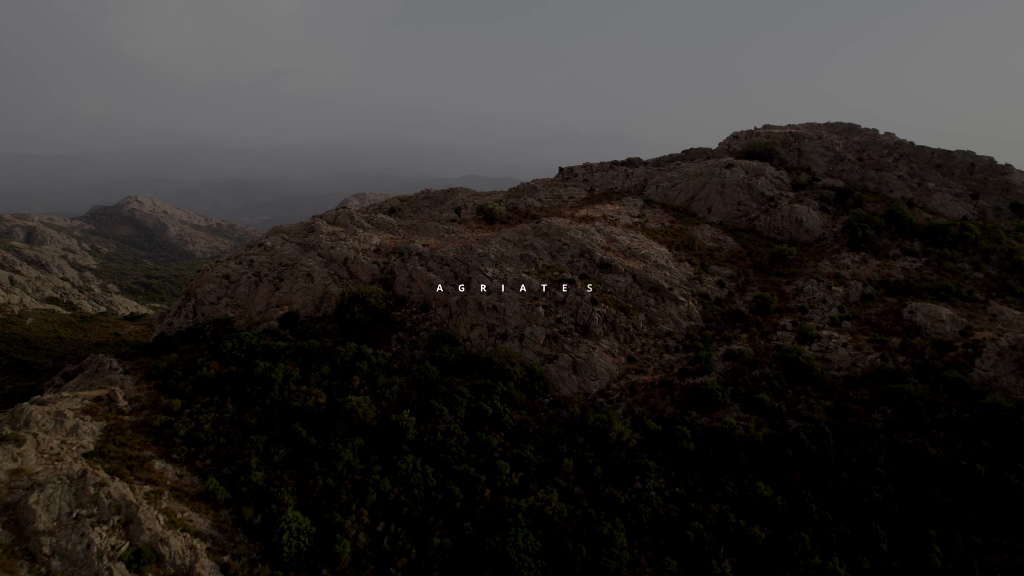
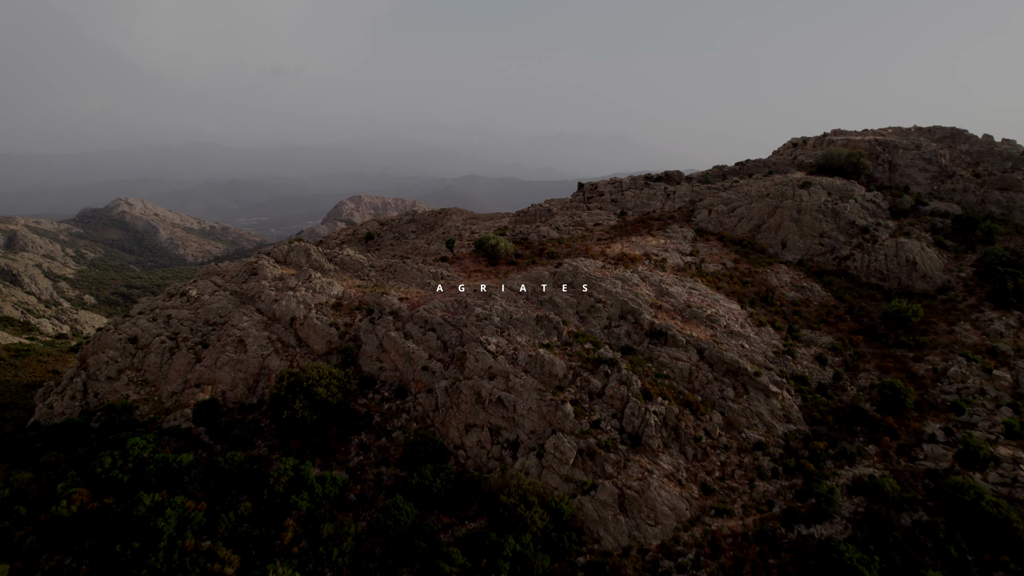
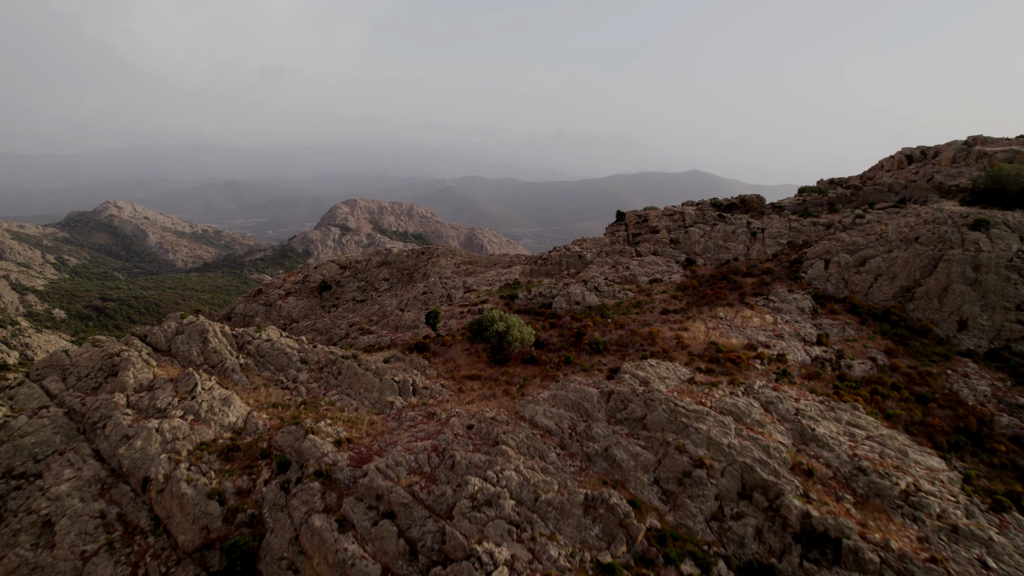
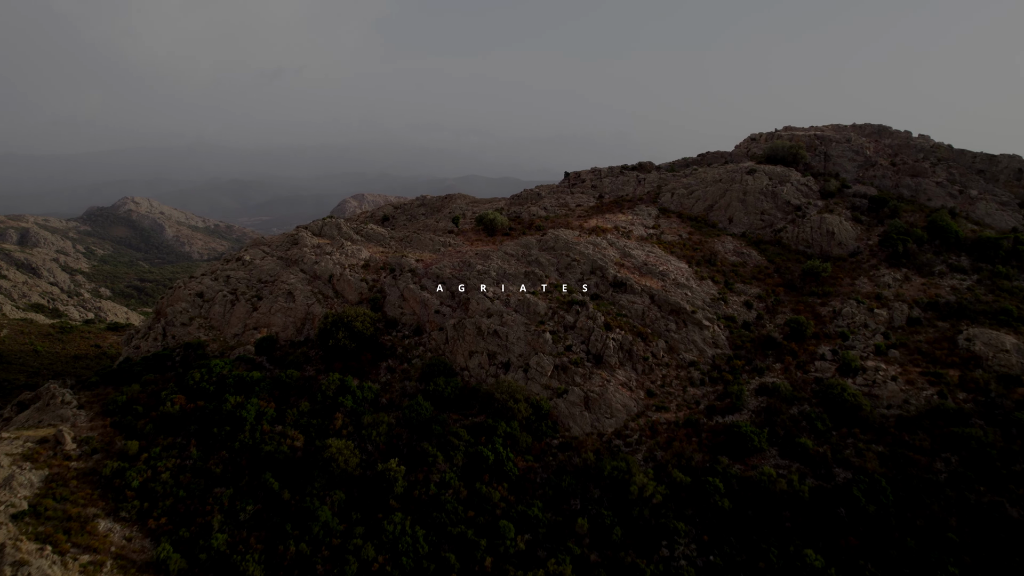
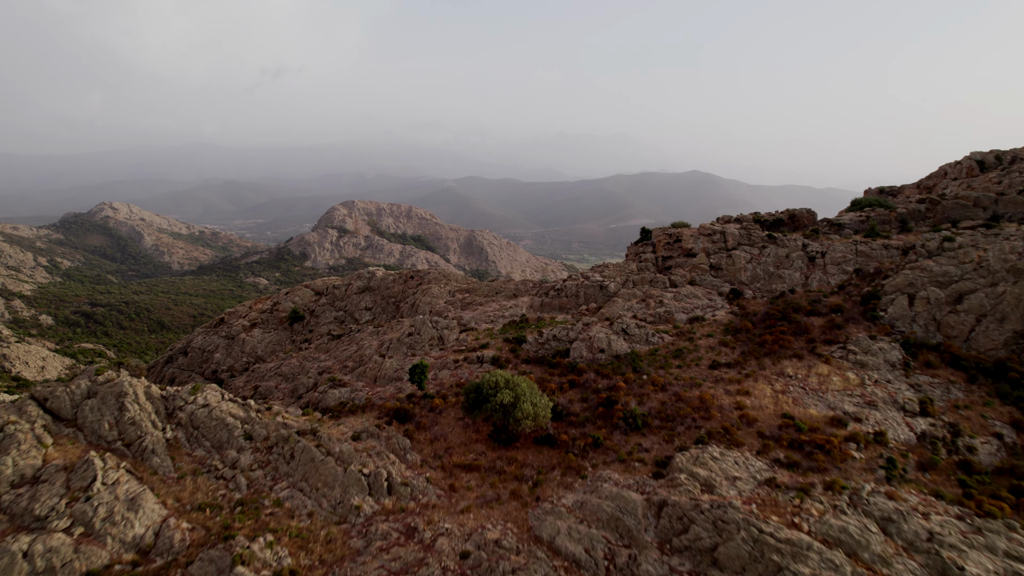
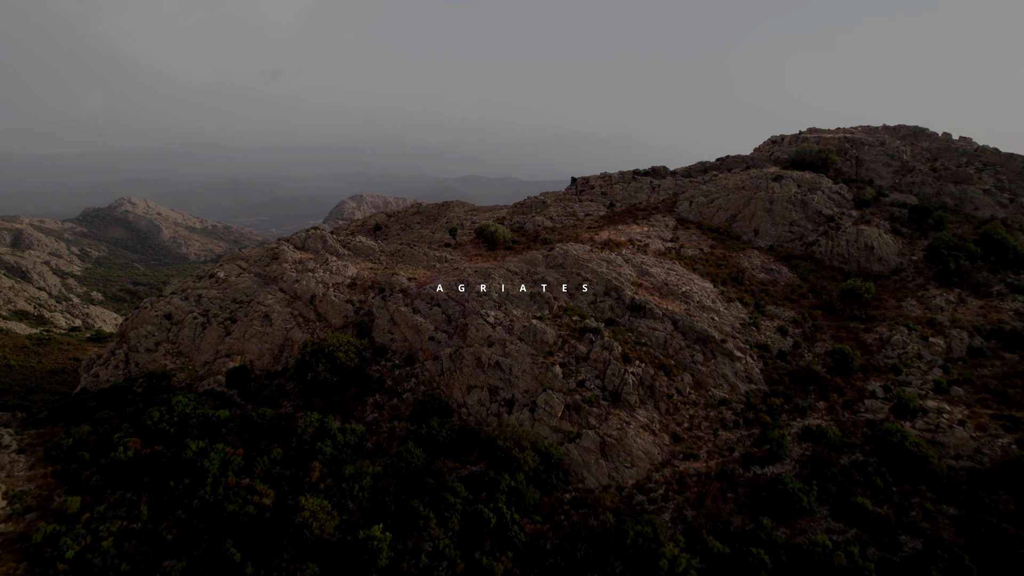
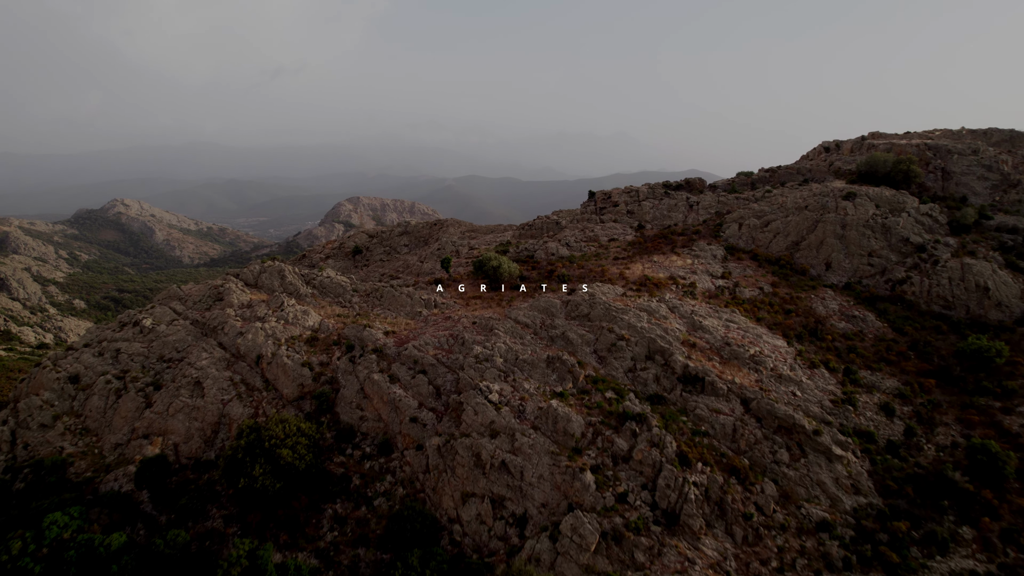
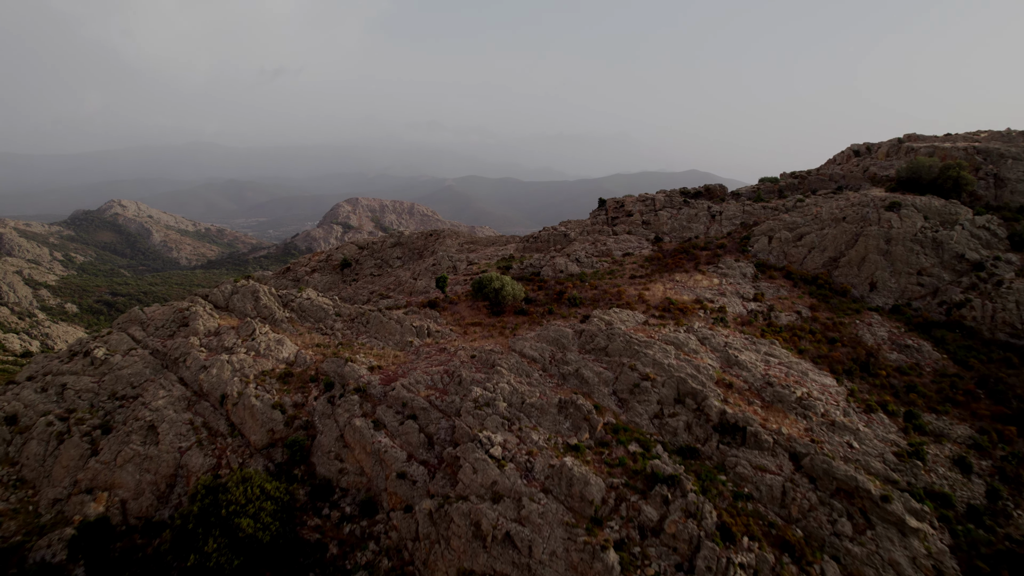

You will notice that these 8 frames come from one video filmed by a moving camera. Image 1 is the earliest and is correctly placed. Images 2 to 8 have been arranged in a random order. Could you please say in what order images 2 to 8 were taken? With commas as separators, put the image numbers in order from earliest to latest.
4, 6, 2, 7, 8, 3, 5
